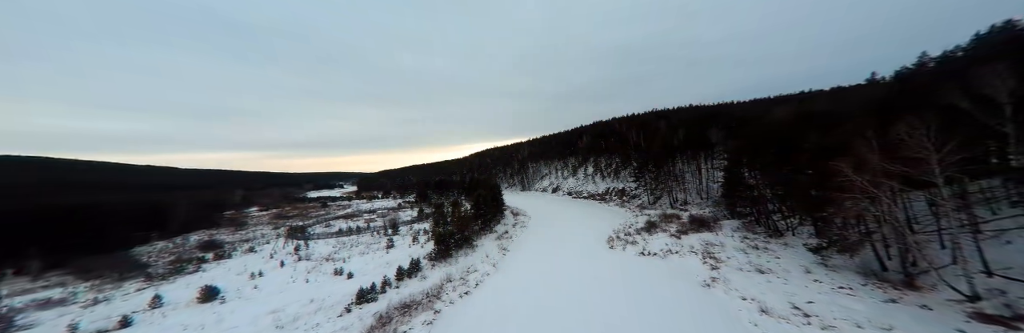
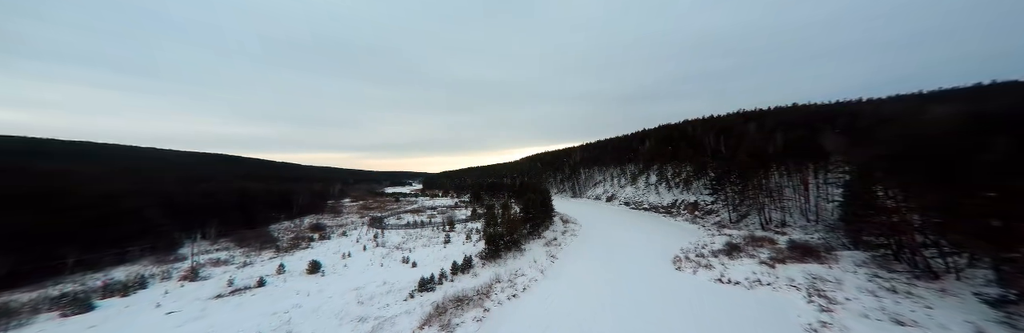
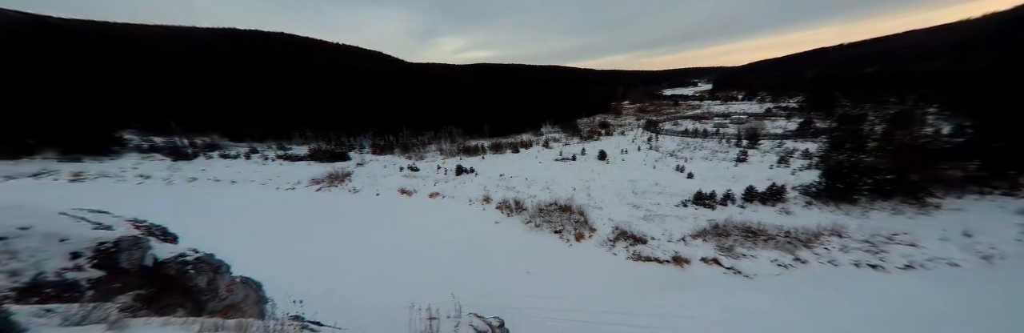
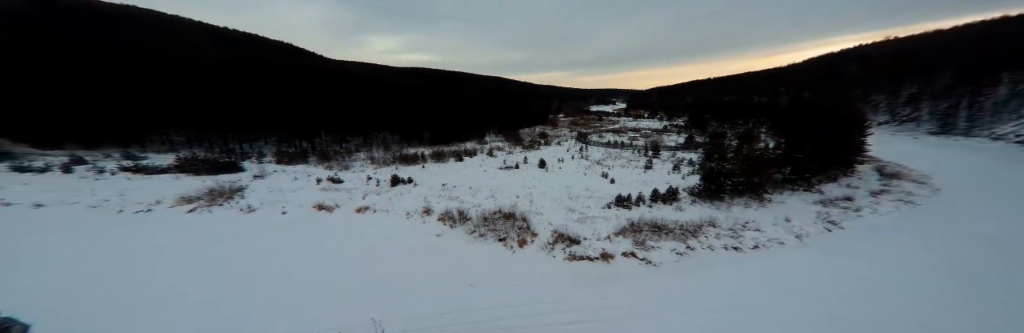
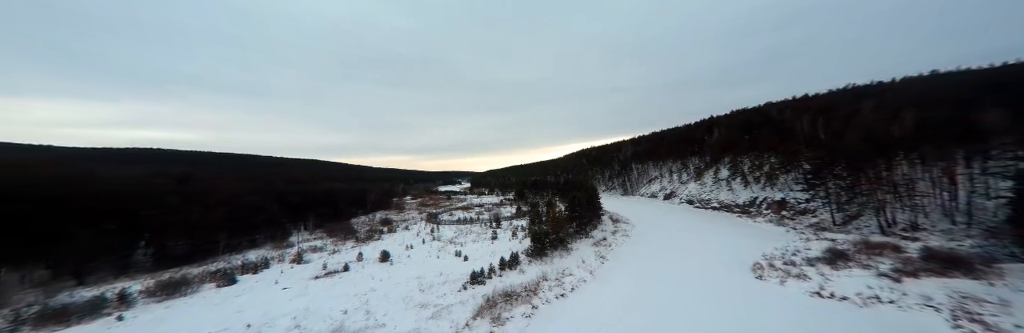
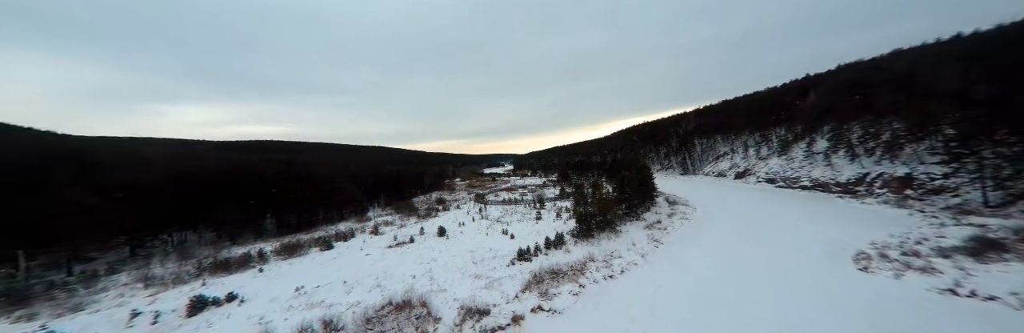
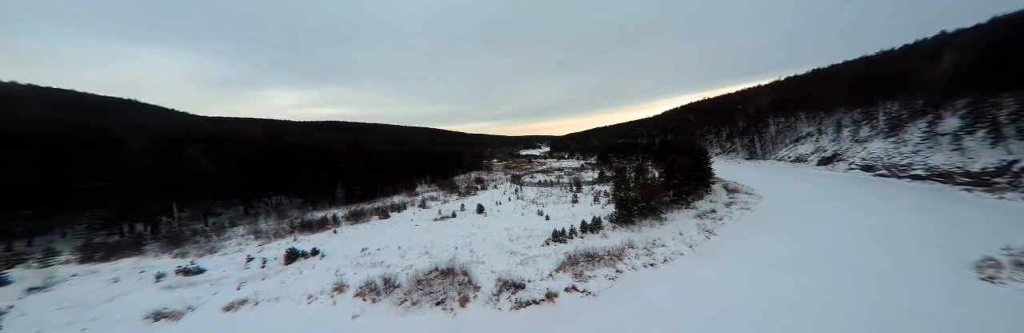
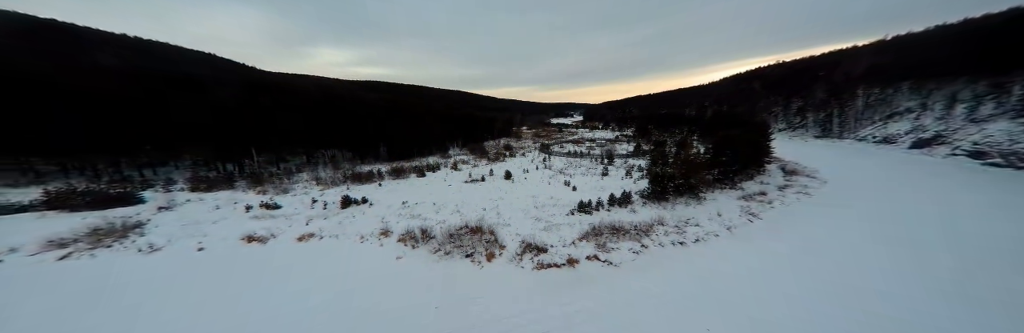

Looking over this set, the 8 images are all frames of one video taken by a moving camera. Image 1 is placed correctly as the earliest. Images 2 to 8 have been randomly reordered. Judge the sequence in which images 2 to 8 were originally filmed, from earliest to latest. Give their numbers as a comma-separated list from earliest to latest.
2, 5, 6, 7, 8, 4, 3
